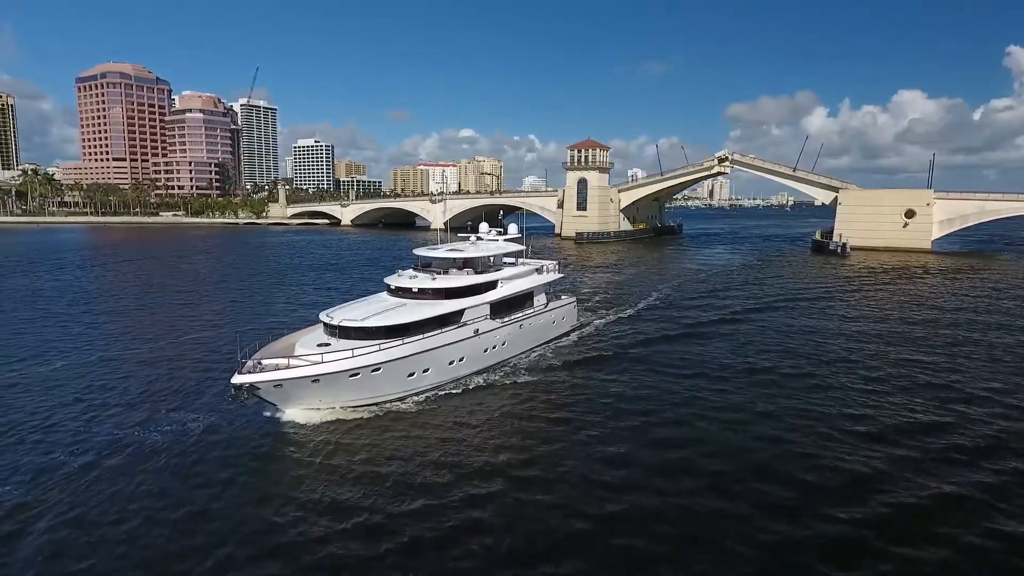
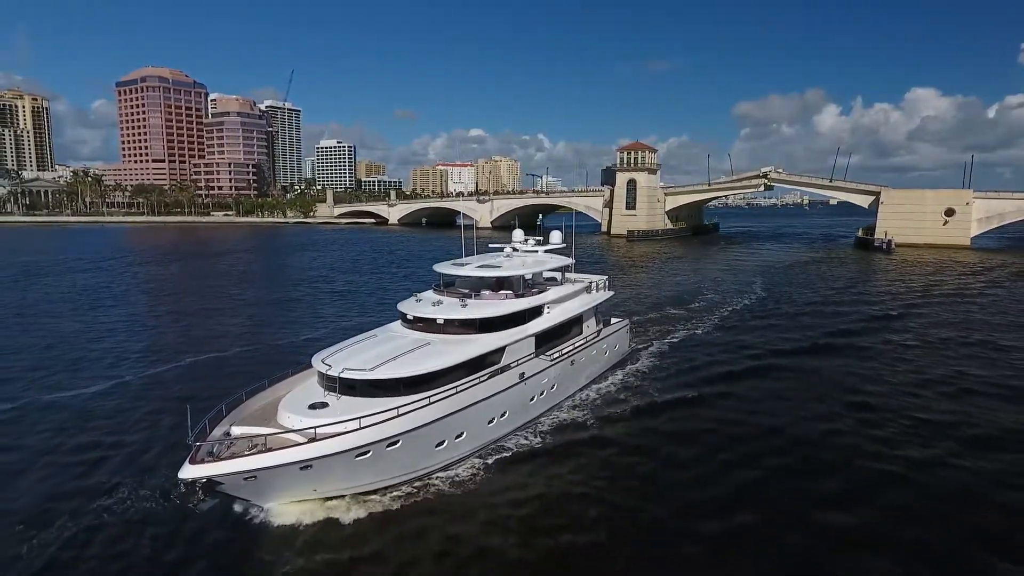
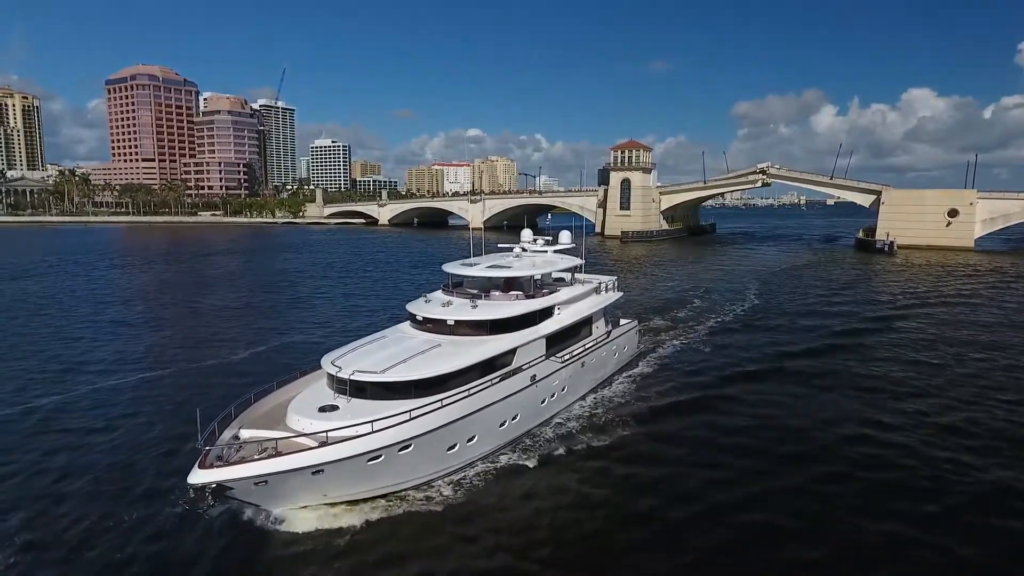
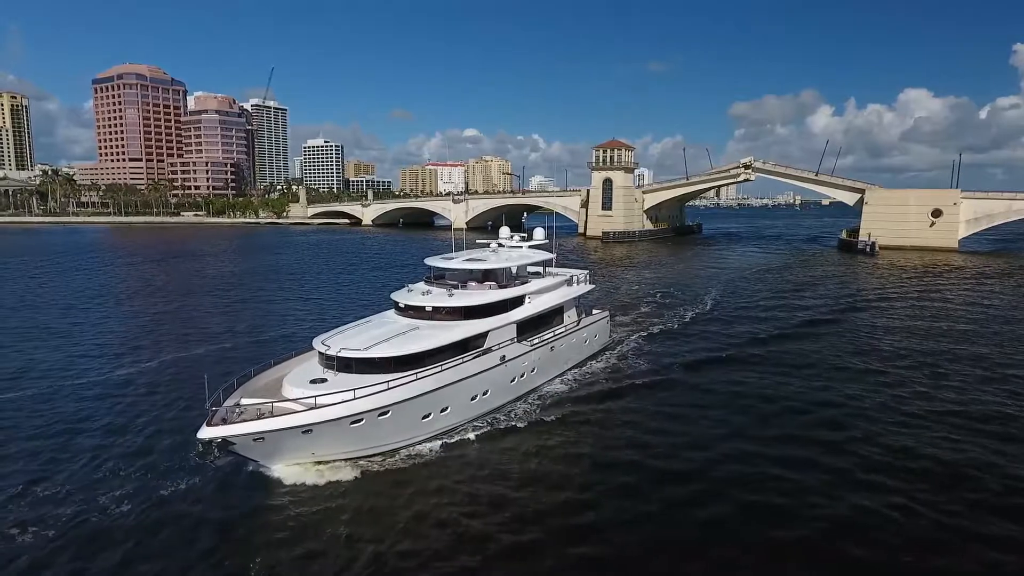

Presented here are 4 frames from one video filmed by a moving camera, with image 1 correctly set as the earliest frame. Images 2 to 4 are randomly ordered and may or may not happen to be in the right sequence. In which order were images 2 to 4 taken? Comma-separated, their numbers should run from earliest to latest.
4, 3, 2
